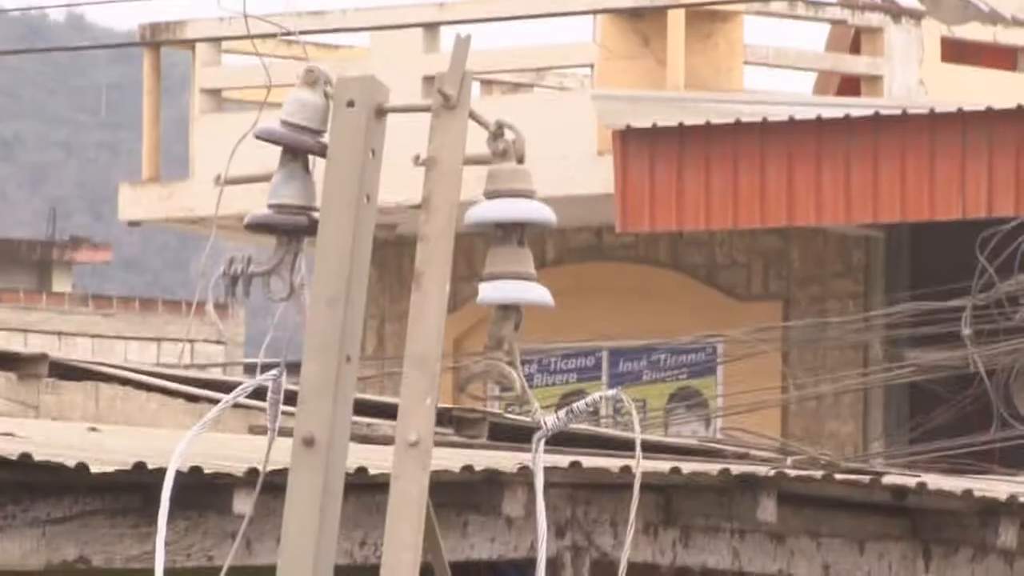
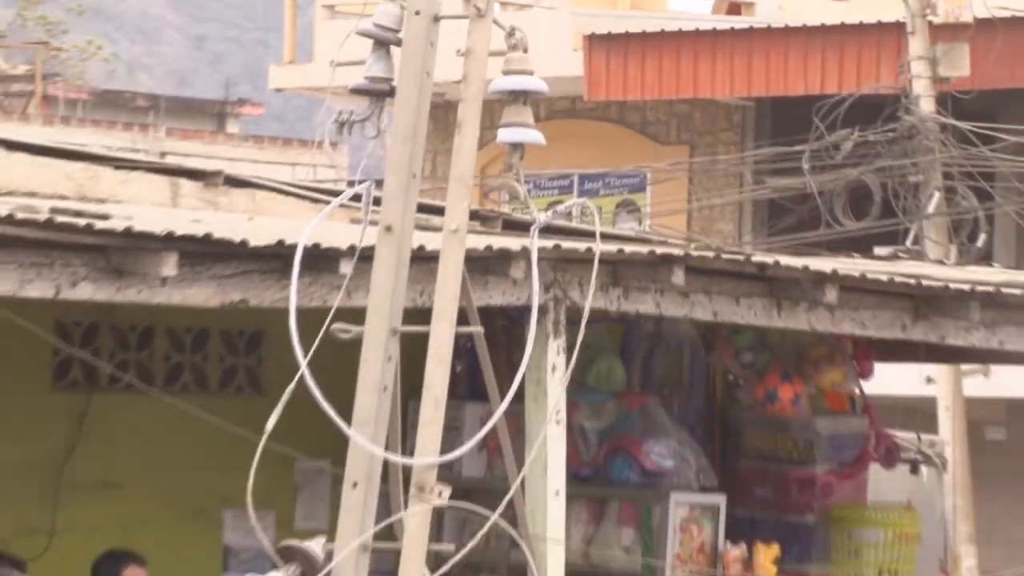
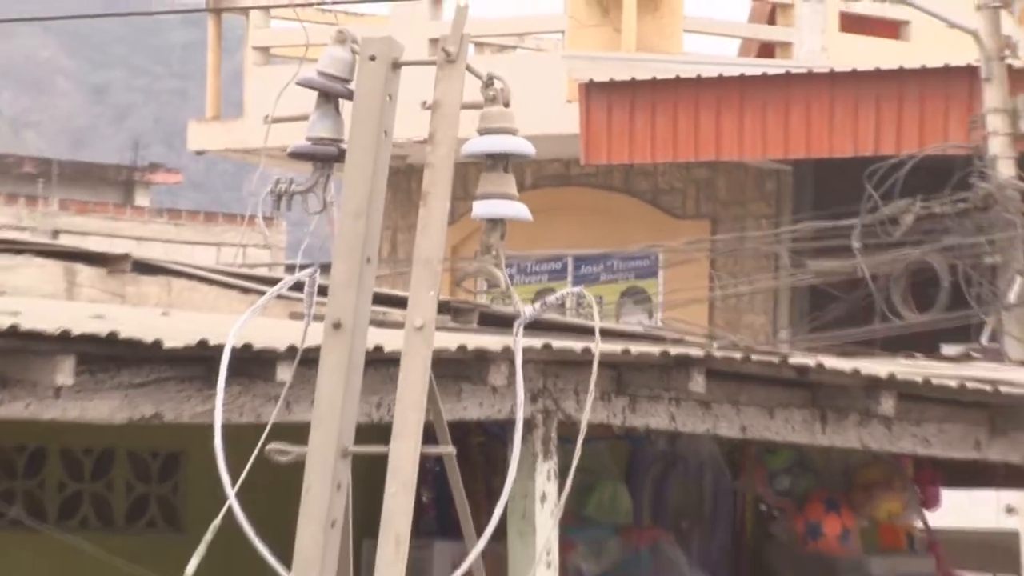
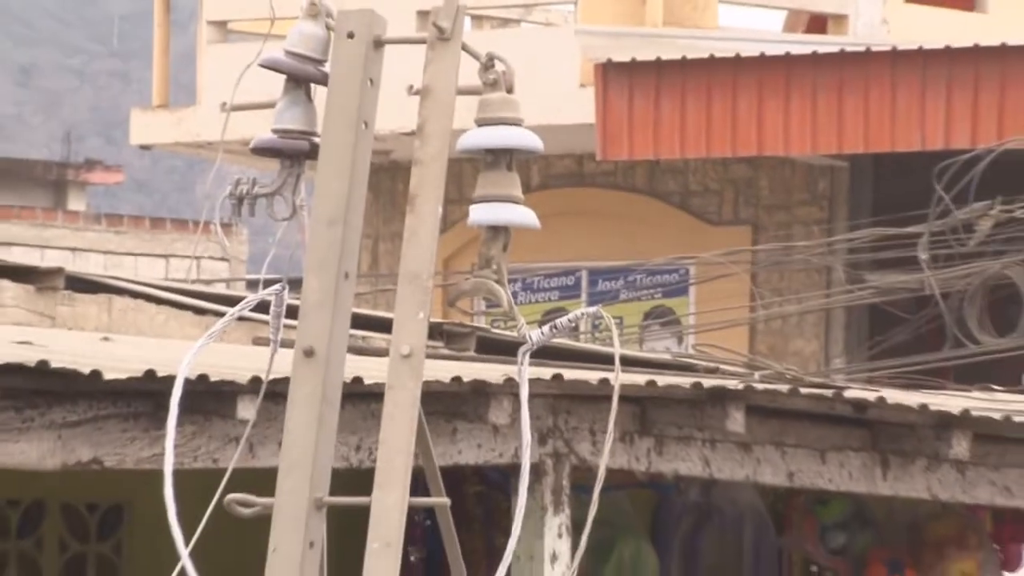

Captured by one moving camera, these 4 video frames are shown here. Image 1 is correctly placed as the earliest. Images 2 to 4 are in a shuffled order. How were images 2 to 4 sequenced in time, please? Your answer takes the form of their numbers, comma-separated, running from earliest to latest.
4, 3, 2
